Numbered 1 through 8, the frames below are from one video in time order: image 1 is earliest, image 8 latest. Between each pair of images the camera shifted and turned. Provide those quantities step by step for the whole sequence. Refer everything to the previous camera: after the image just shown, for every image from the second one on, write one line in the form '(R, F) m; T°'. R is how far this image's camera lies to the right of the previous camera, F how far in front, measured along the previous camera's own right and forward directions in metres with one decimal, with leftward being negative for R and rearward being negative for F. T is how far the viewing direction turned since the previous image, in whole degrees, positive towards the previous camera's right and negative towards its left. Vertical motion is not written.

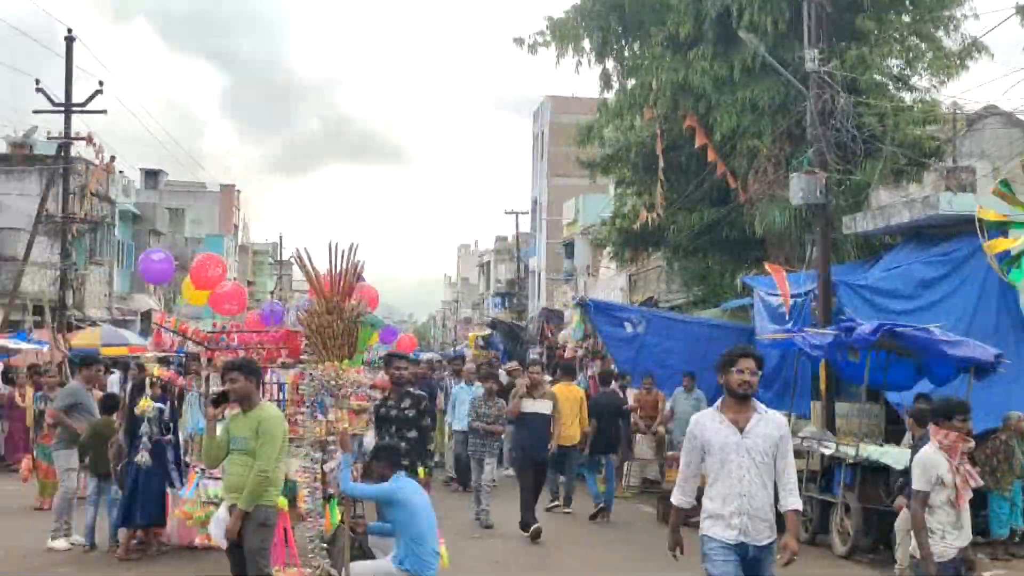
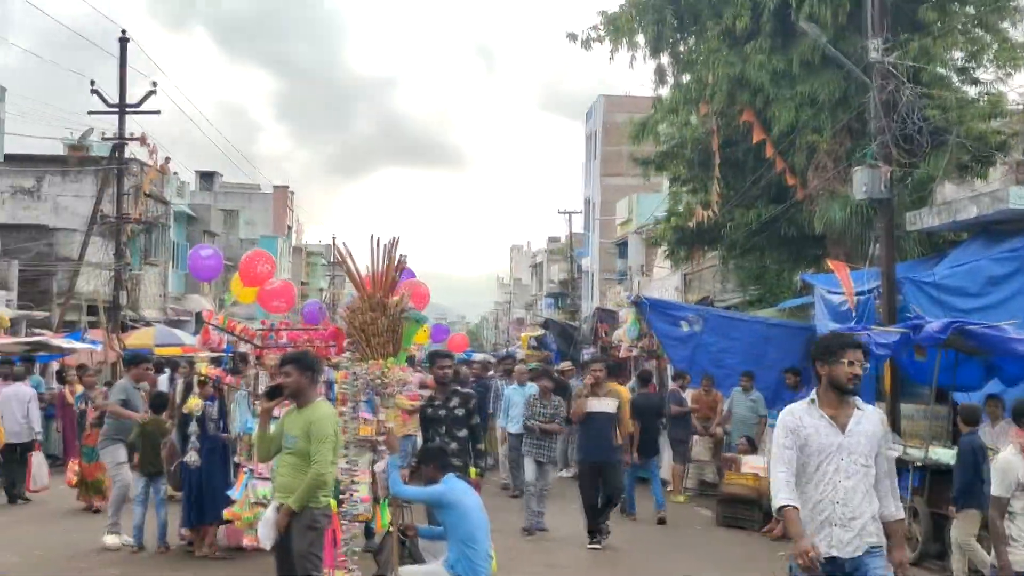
(0.0, +0.3) m; -3°
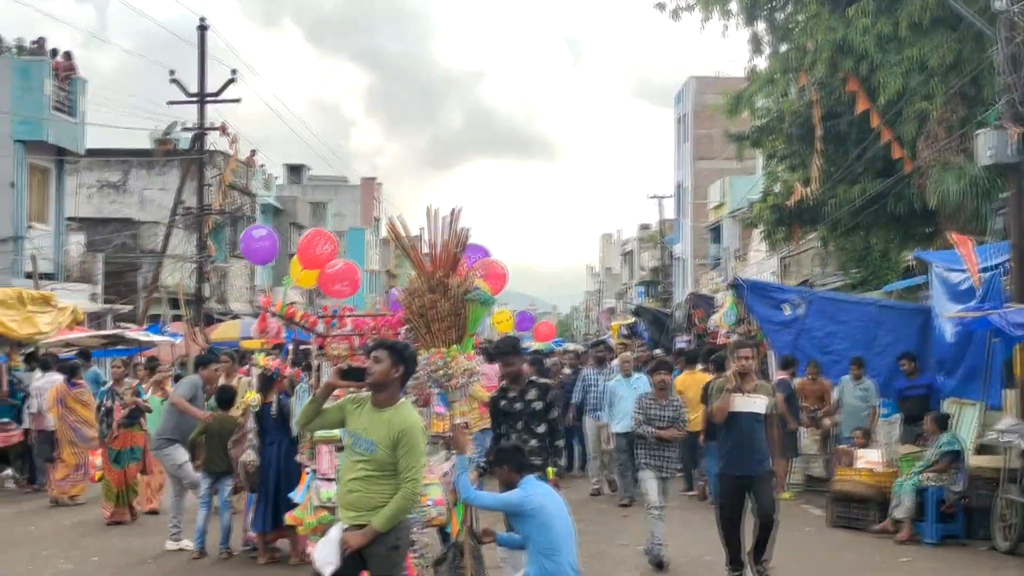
(+0.1, +0.9) m; -5°
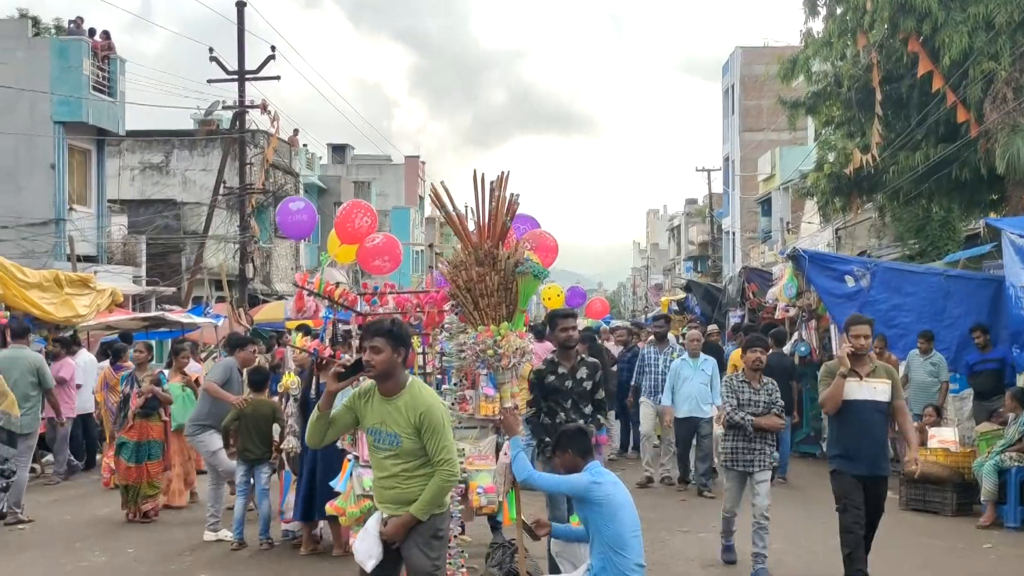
(0.0, +0.5) m; -3°
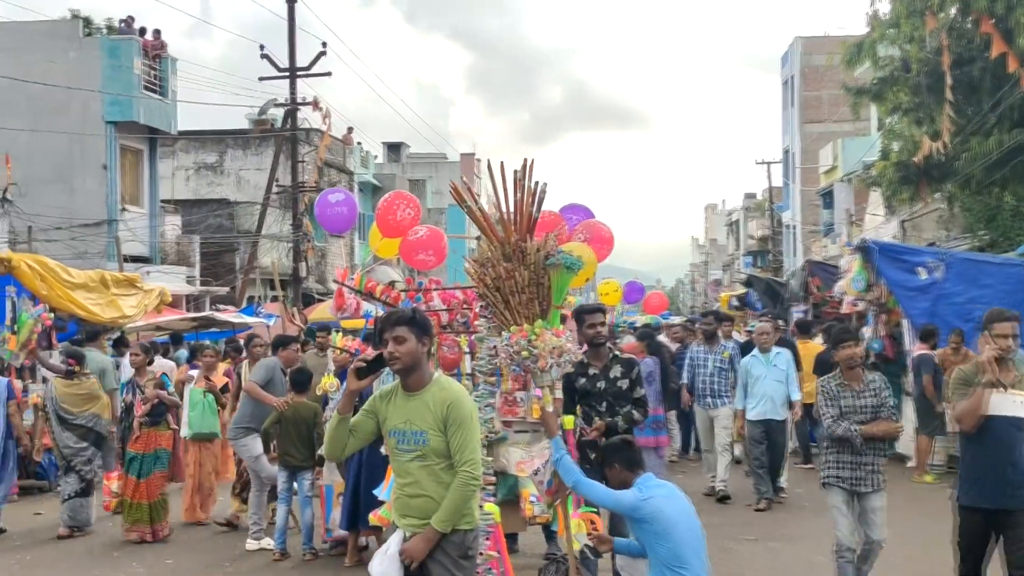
(0.0, +0.4) m; -3°
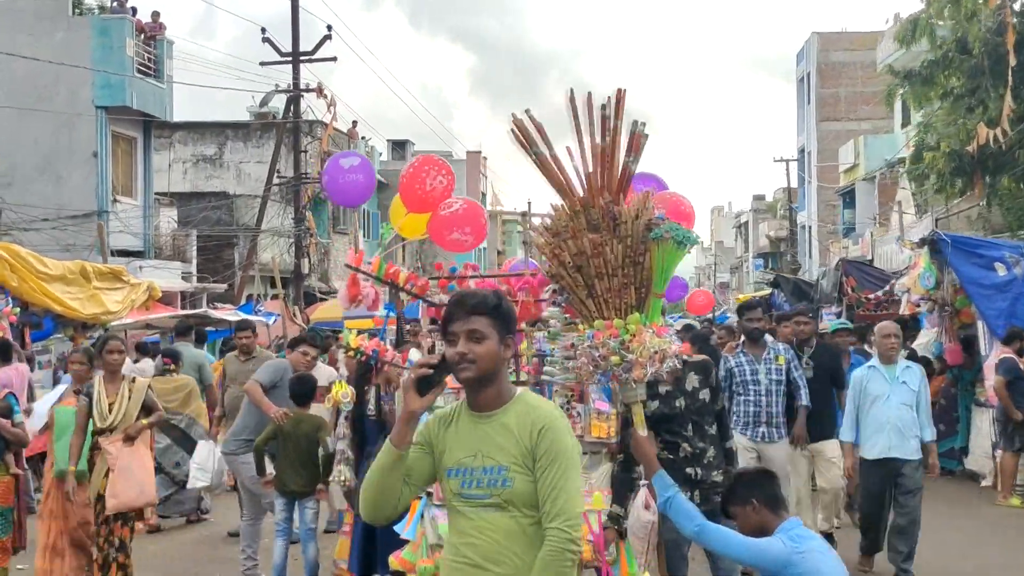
(-0.3, +1.3) m; 0°
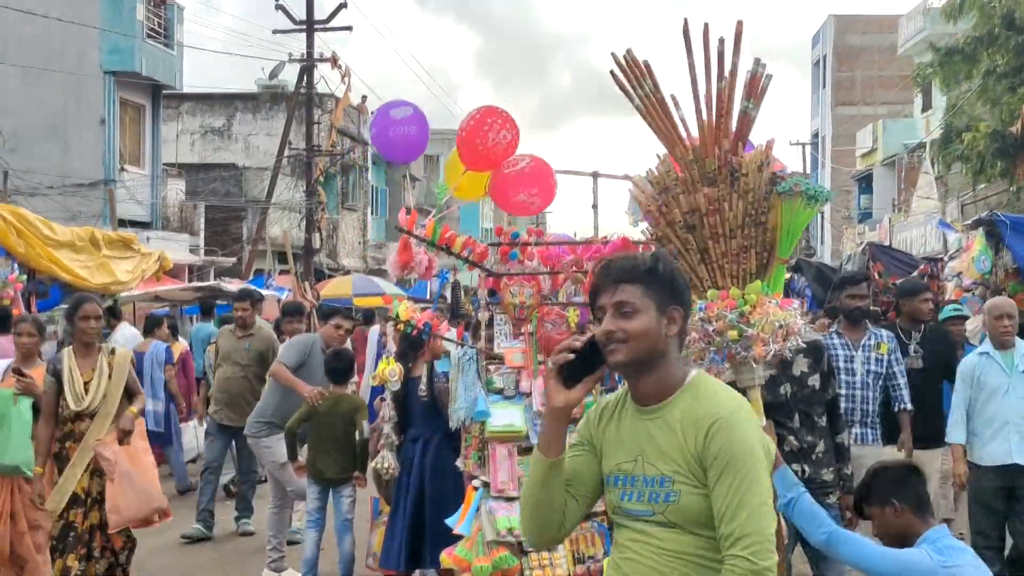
(-0.3, +0.6) m; 0°
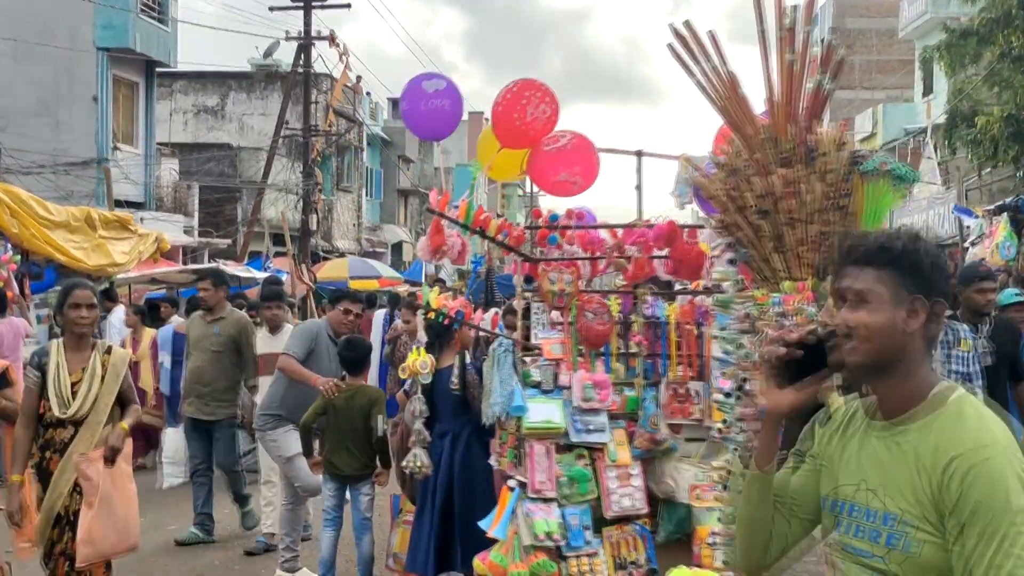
(-0.2, +0.3) m; +1°
